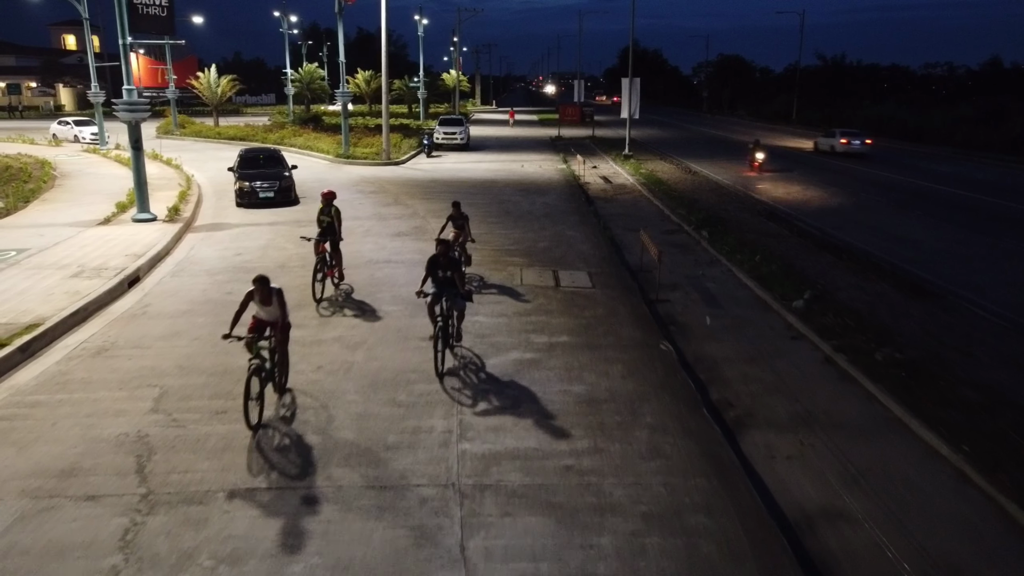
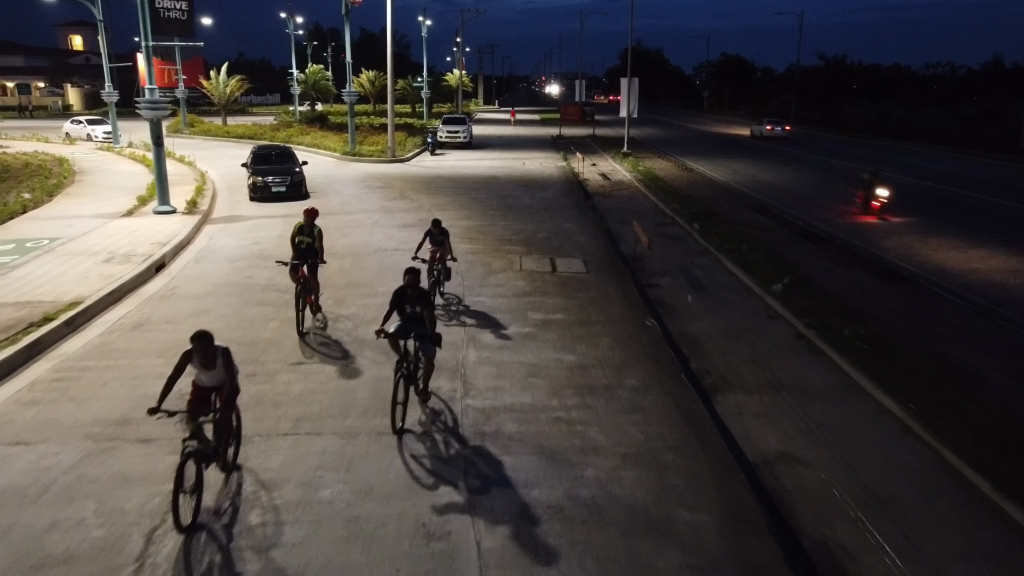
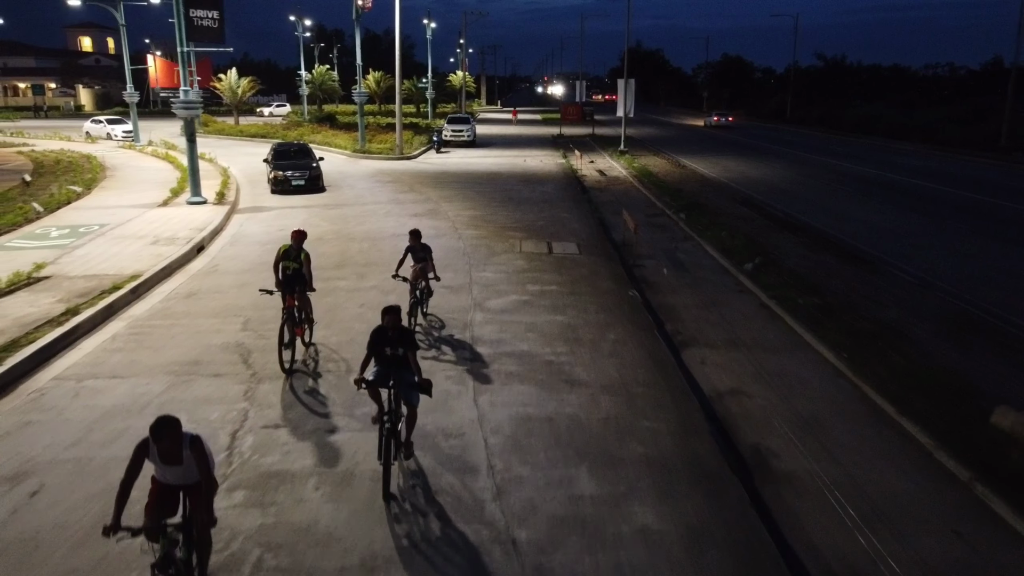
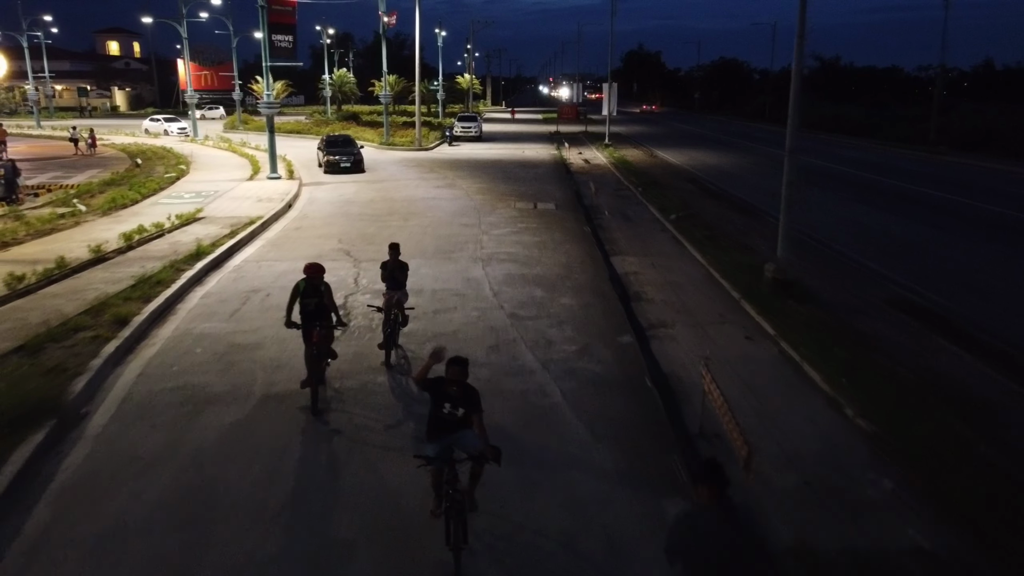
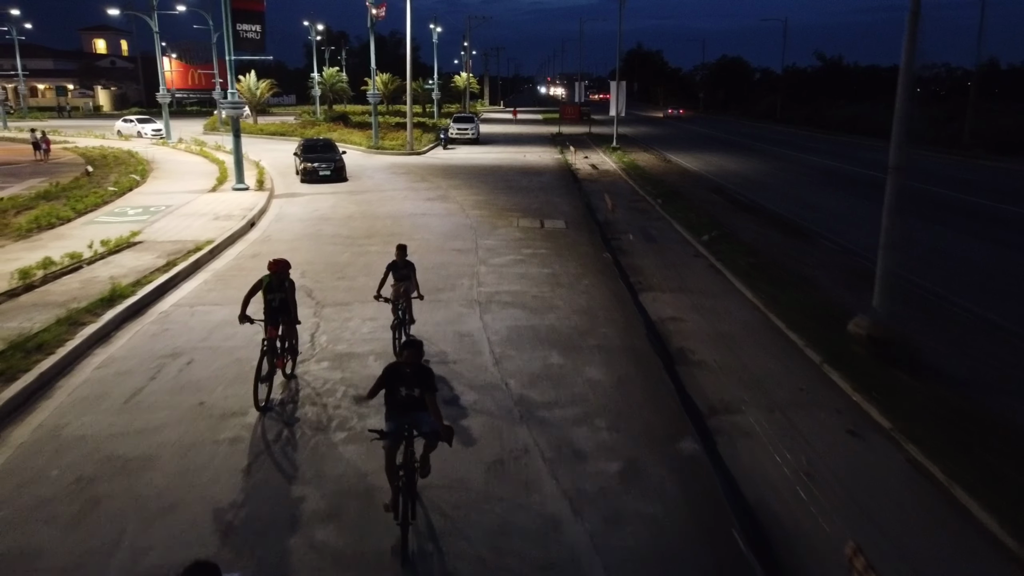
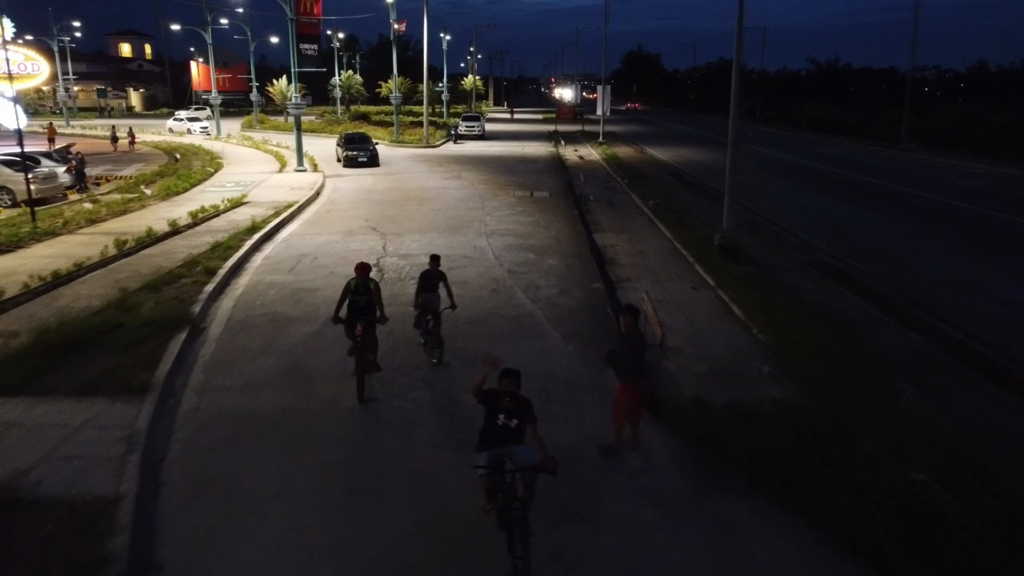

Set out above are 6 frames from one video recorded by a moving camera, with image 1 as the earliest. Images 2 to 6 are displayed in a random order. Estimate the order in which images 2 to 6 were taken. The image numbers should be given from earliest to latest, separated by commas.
2, 3, 5, 4, 6
